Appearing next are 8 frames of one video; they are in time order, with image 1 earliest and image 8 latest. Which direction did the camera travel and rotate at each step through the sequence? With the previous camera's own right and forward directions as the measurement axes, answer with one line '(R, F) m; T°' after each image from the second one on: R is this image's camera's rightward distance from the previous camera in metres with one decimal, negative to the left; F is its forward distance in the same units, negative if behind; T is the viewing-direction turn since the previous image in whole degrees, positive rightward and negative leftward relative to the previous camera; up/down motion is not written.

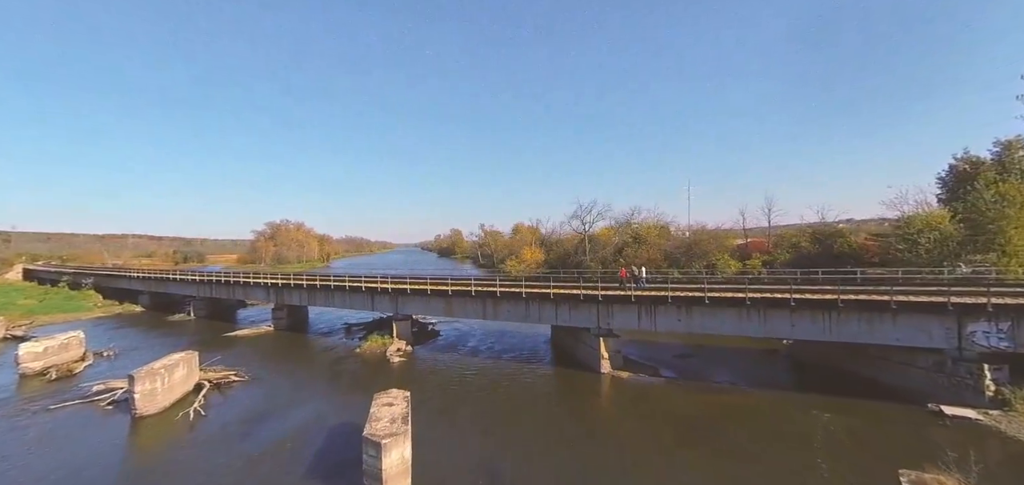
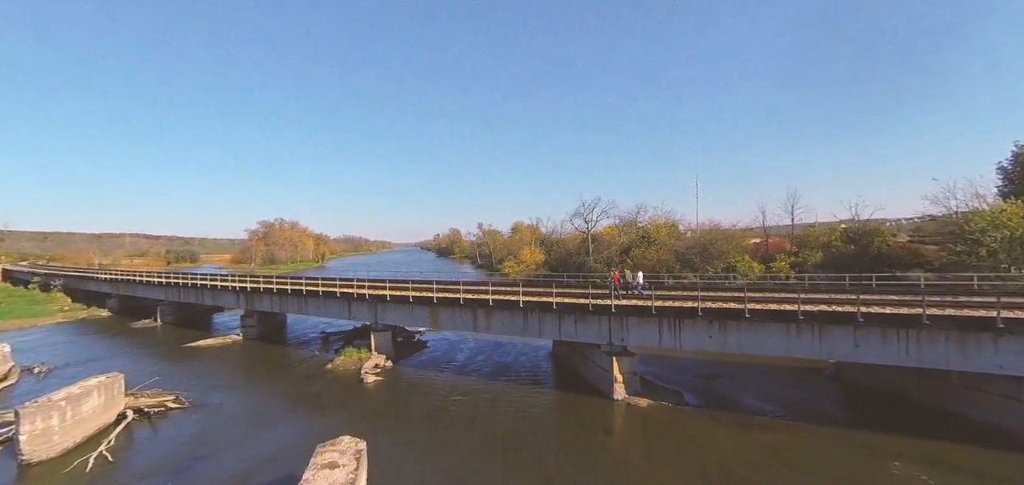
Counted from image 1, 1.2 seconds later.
(+0.3, +3.7) m; 0°
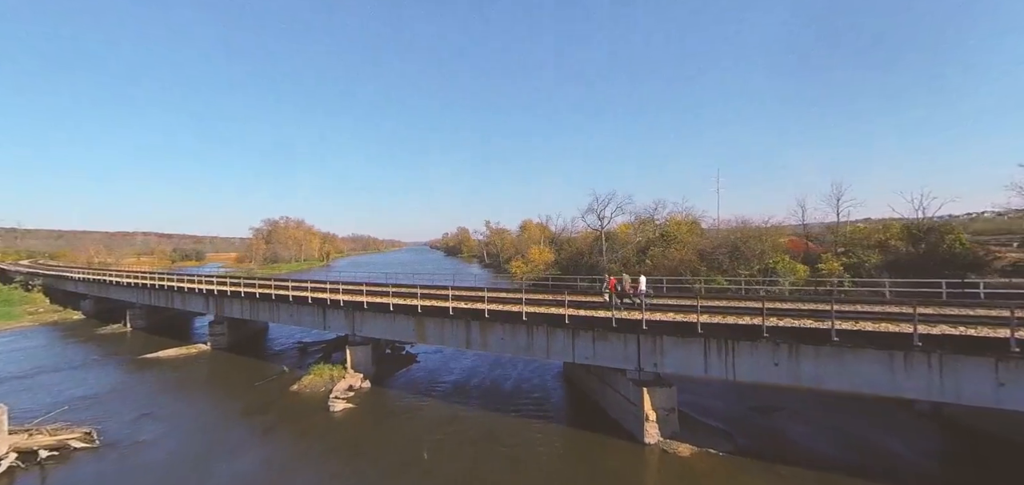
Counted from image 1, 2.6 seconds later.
(+0.3, +4.2) m; -1°
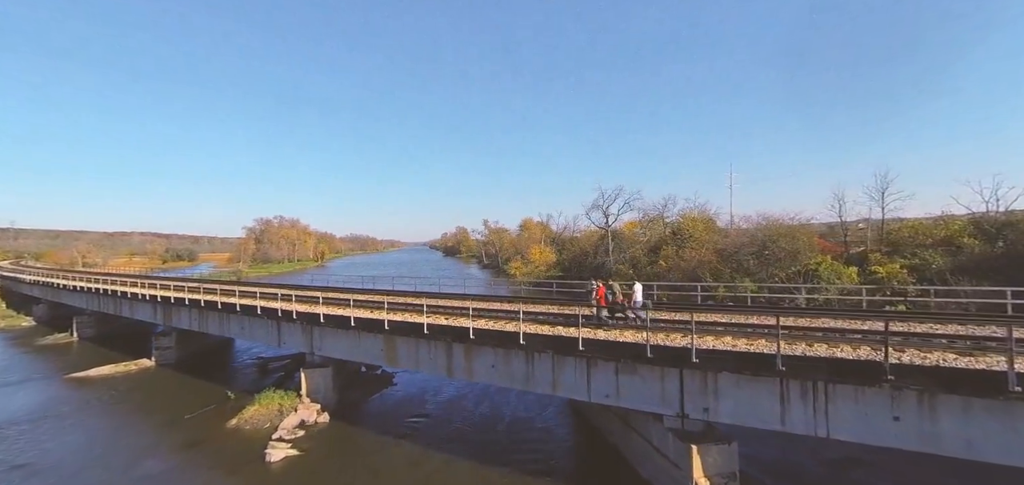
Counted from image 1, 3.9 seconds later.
(+0.2, +4.1) m; 0°
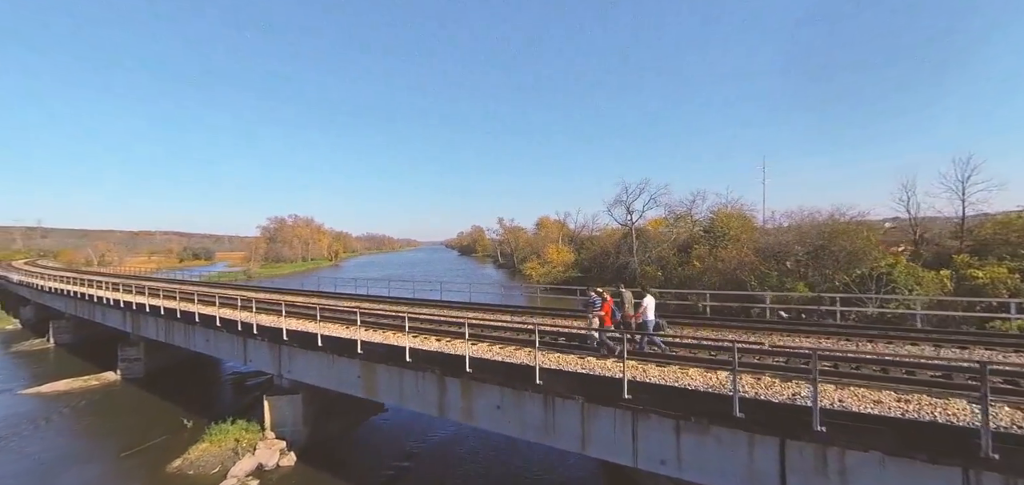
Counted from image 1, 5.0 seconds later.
(+0.1, +3.5) m; -2°
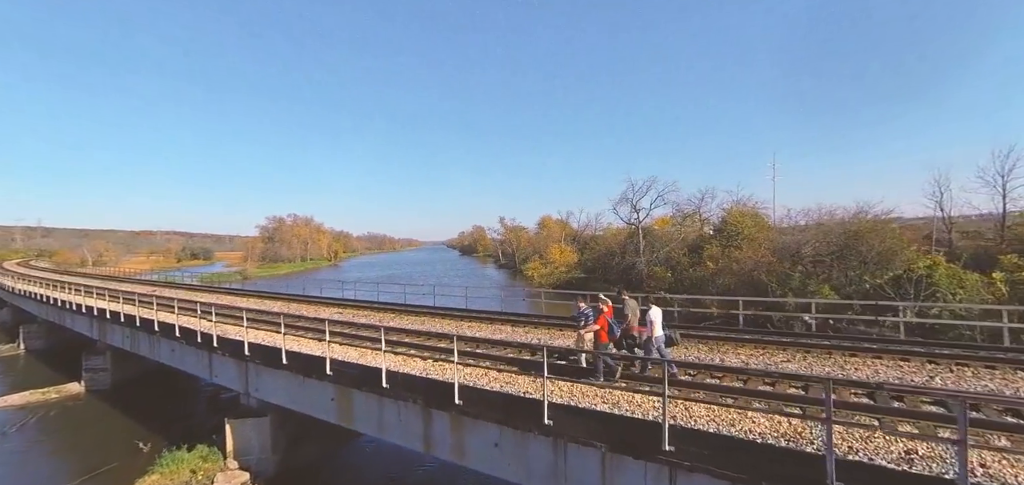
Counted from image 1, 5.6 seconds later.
(0.0, +1.9) m; 0°
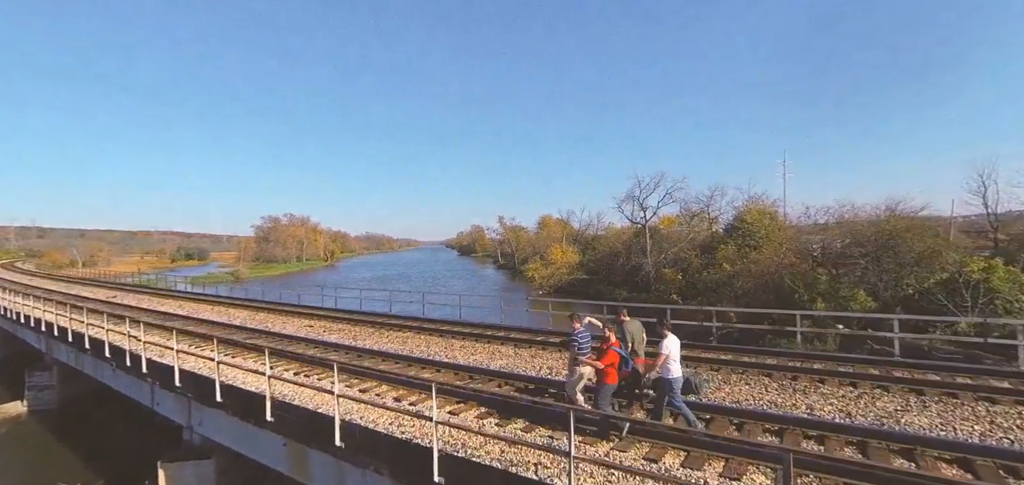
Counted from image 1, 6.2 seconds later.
(-0.1, +2.3) m; 0°
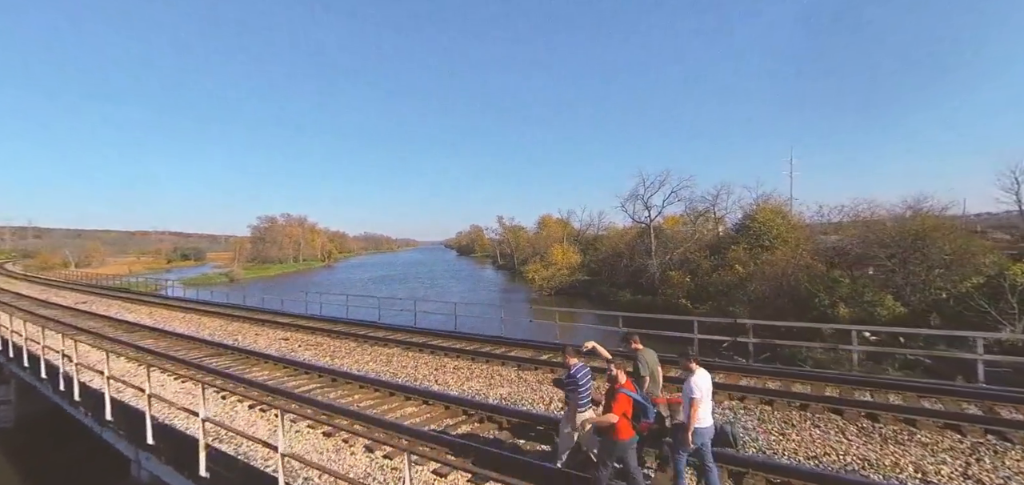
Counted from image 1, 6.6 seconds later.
(-0.1, +1.5) m; 0°
